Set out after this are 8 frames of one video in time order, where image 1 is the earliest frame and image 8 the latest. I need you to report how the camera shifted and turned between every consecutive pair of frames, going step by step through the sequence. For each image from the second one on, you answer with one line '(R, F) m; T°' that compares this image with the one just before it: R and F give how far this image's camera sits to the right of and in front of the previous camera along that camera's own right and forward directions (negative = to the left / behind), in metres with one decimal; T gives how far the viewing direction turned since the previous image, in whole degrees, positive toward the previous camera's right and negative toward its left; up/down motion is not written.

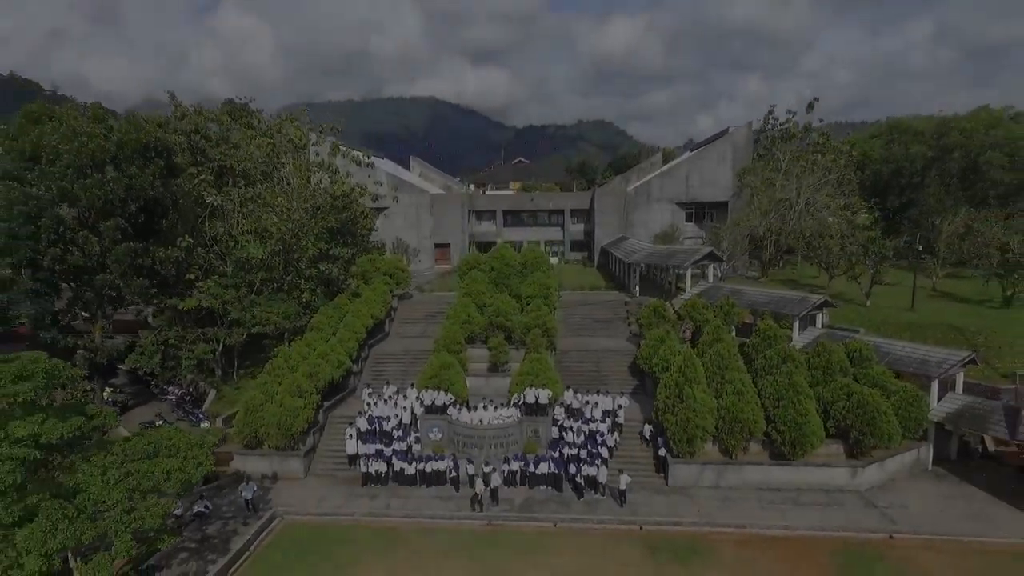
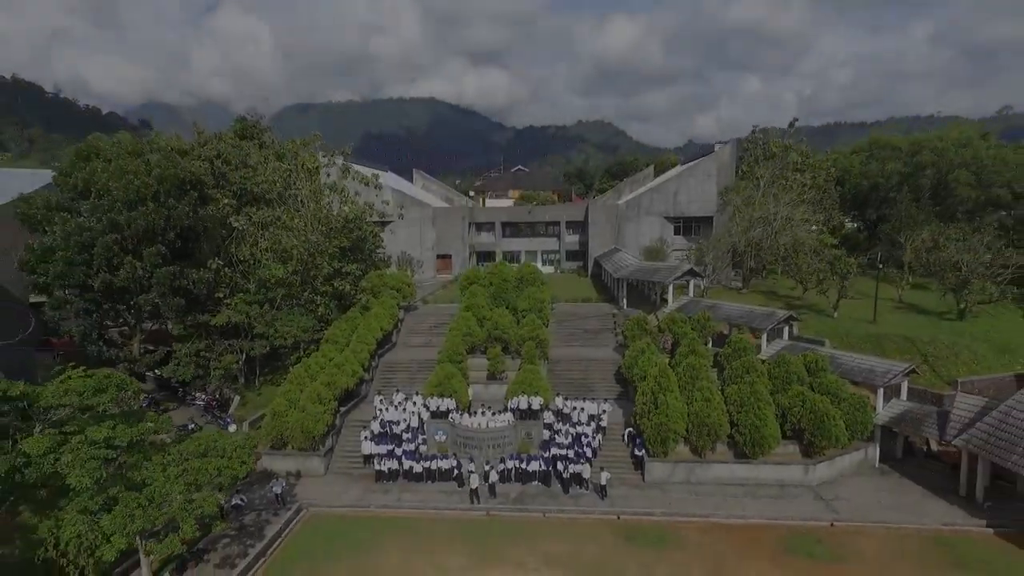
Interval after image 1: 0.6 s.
(+0.1, -1.9) m; 0°
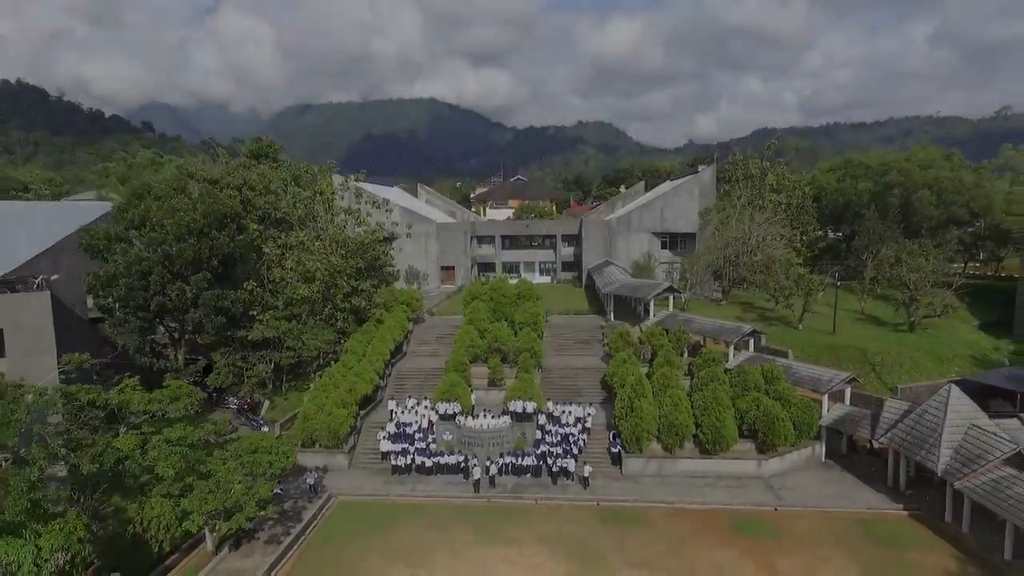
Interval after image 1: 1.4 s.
(+0.1, -2.6) m; 0°
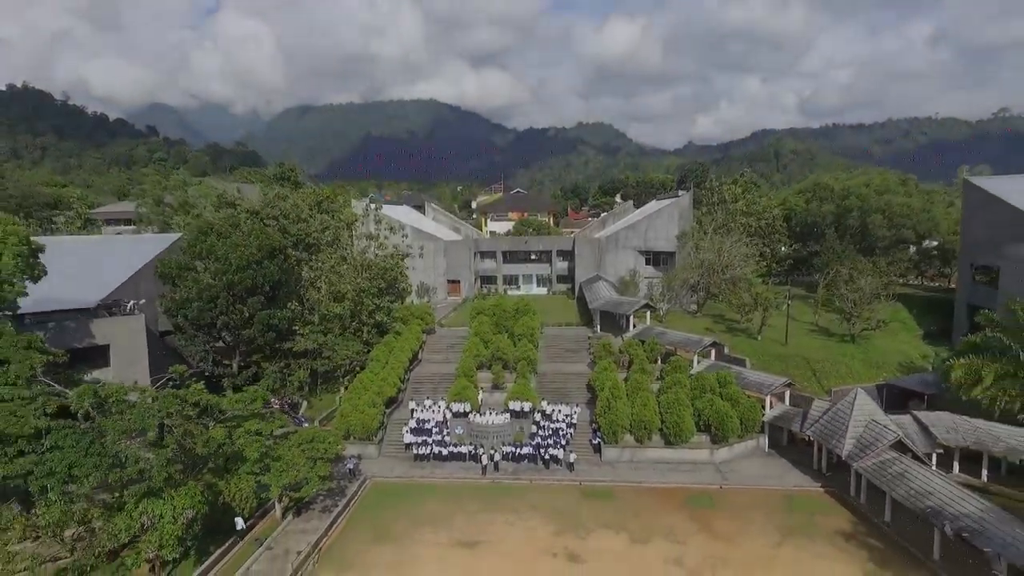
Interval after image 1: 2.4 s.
(0.0, -4.2) m; 0°
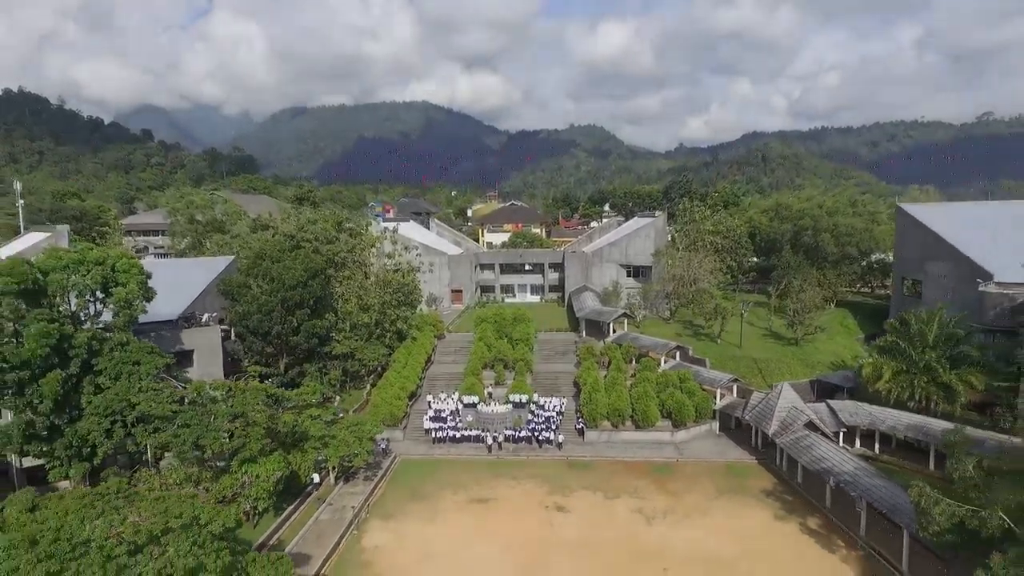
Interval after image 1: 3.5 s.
(-0.3, -5.4) m; +1°
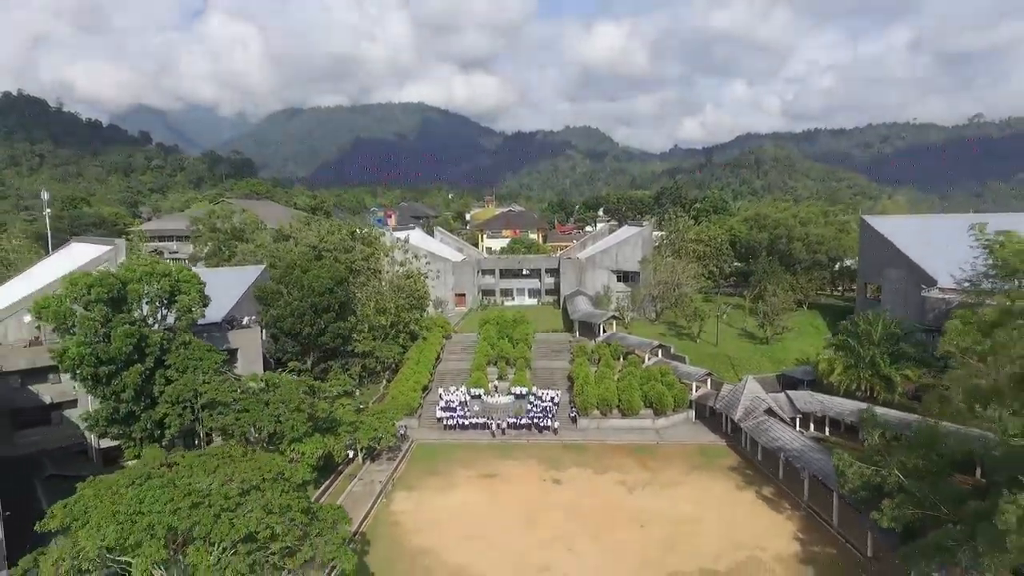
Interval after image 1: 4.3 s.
(-0.3, -3.9) m; 0°
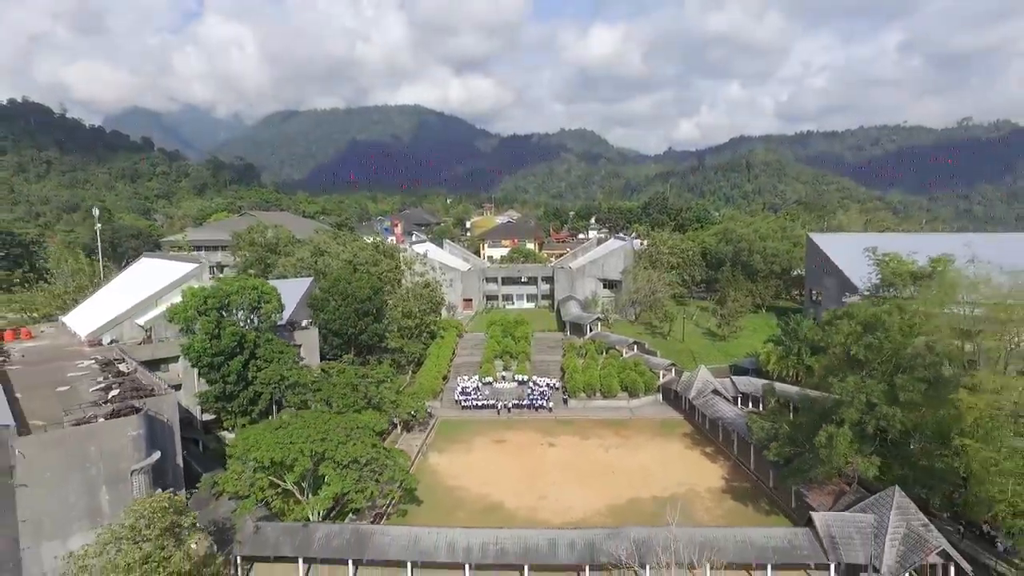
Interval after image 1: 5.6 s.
(-0.4, -8.0) m; 0°
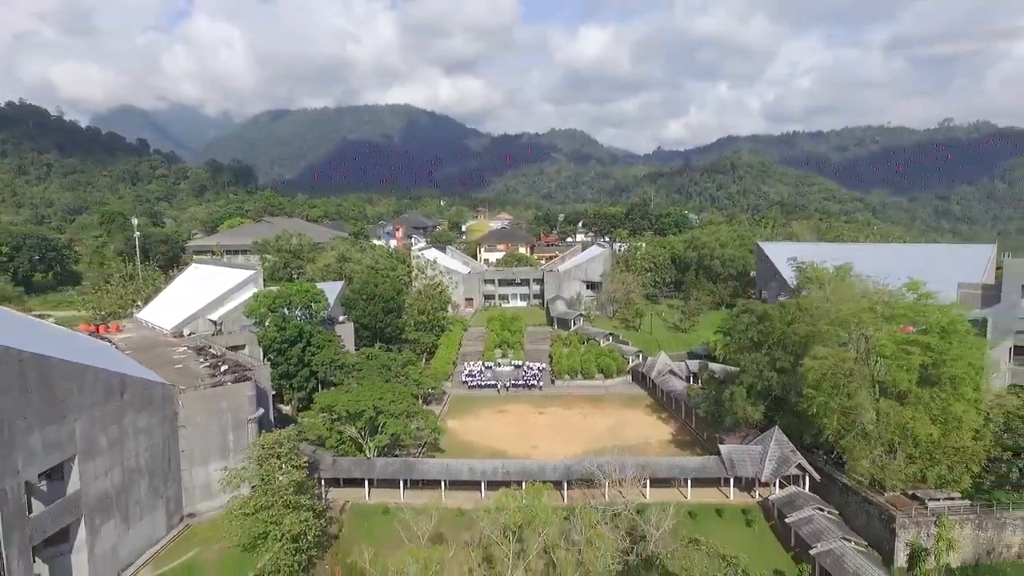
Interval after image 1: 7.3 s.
(-0.5, -9.0) m; +1°
